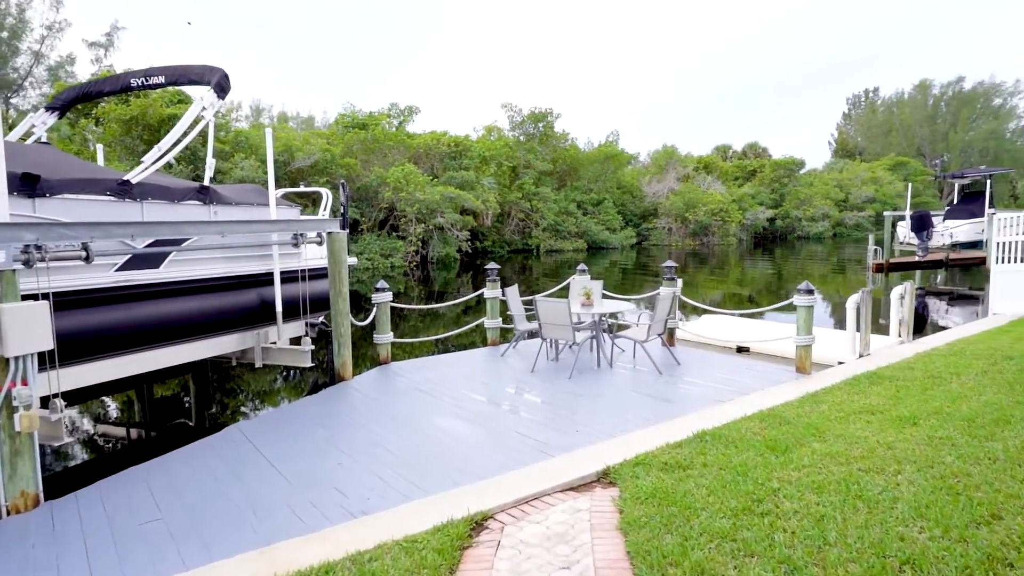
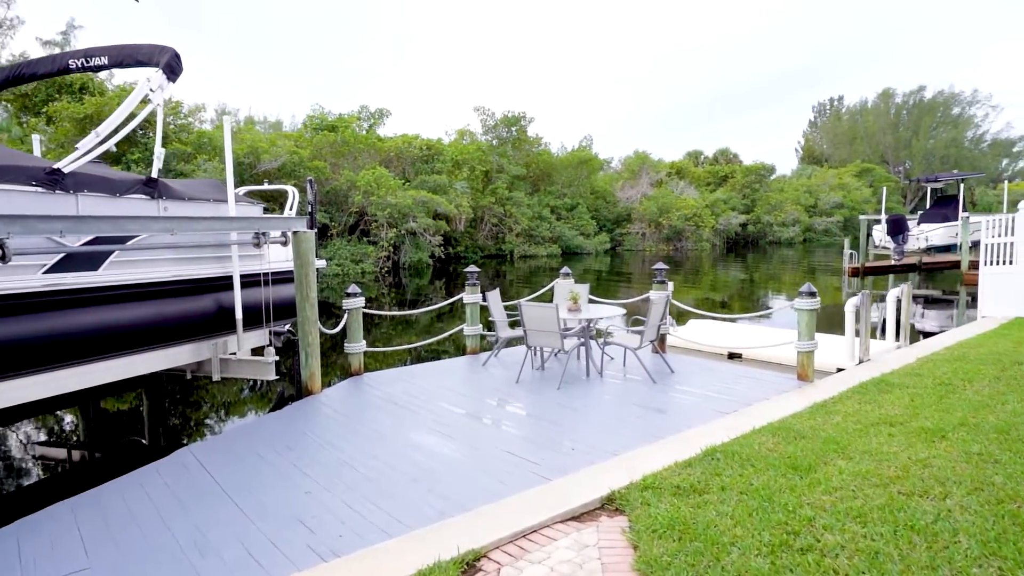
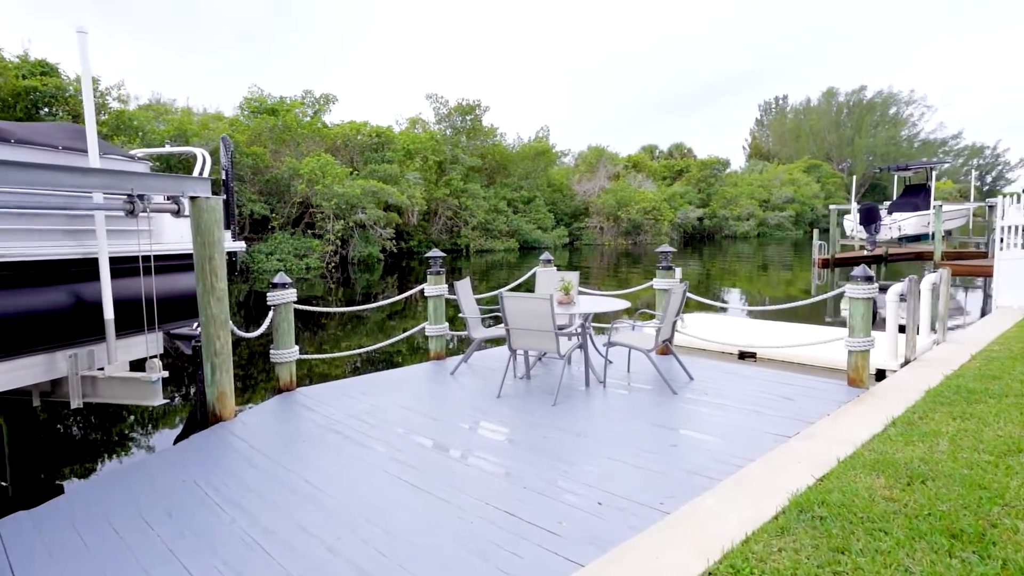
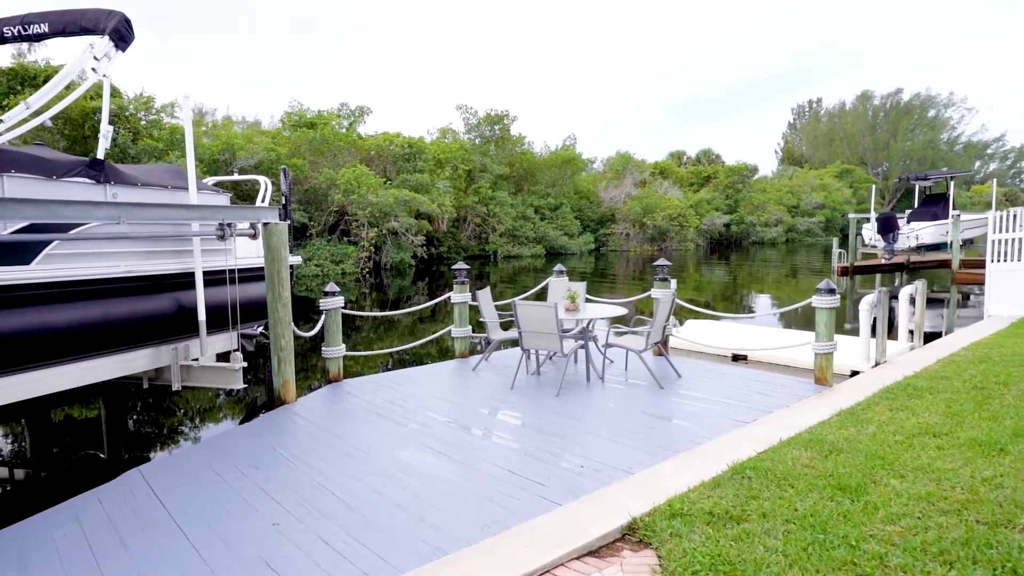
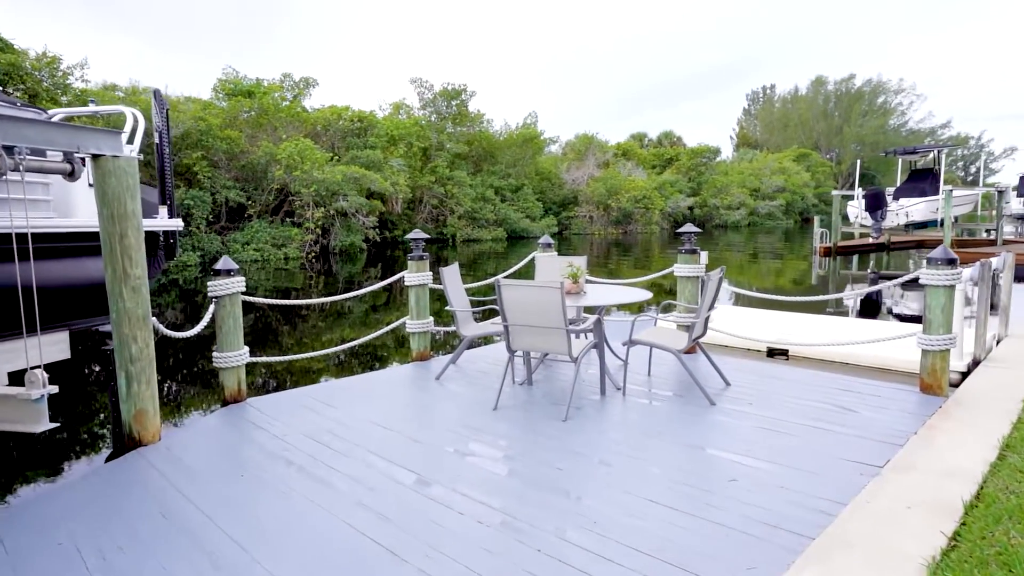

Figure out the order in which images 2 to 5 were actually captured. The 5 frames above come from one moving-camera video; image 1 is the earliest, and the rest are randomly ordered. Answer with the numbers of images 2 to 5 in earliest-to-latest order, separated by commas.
2, 4, 3, 5
